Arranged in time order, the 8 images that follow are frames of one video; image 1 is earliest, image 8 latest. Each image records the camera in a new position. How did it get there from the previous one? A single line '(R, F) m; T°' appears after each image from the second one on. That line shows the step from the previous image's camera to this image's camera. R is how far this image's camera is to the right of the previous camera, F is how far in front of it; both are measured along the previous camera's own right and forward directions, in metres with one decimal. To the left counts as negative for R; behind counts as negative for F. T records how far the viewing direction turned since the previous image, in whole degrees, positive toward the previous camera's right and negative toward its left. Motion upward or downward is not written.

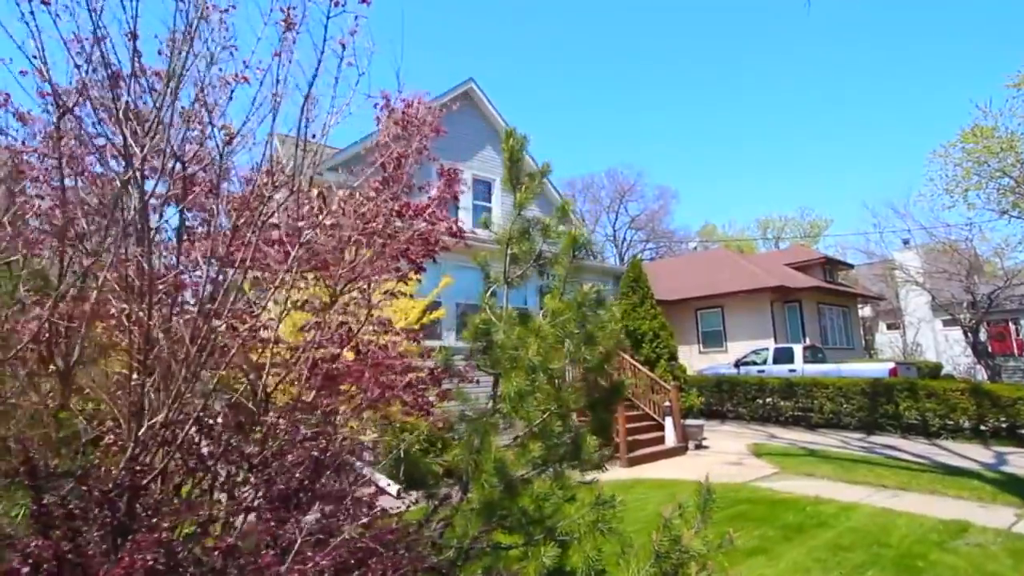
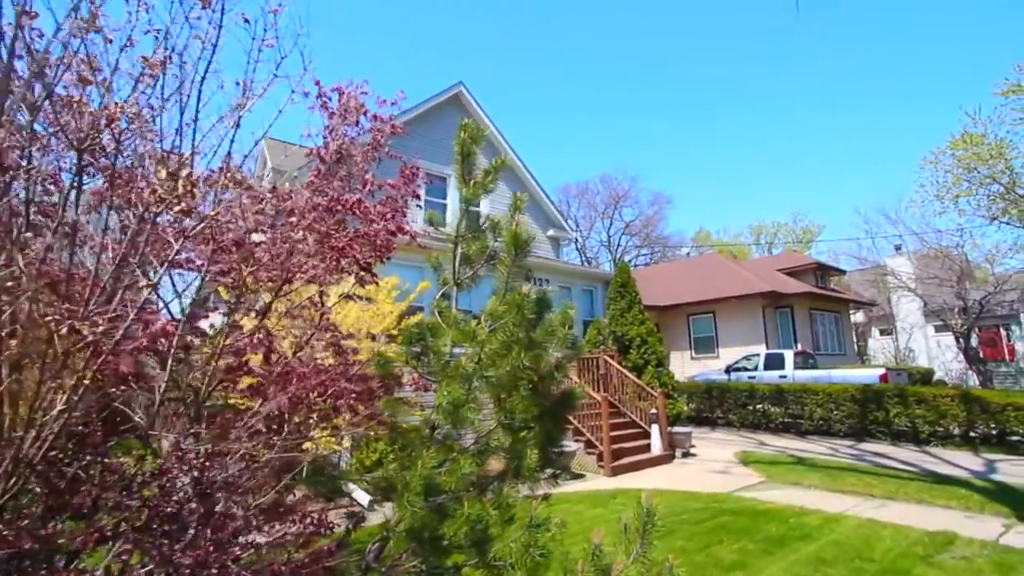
(+0.2, +0.2) m; 0°
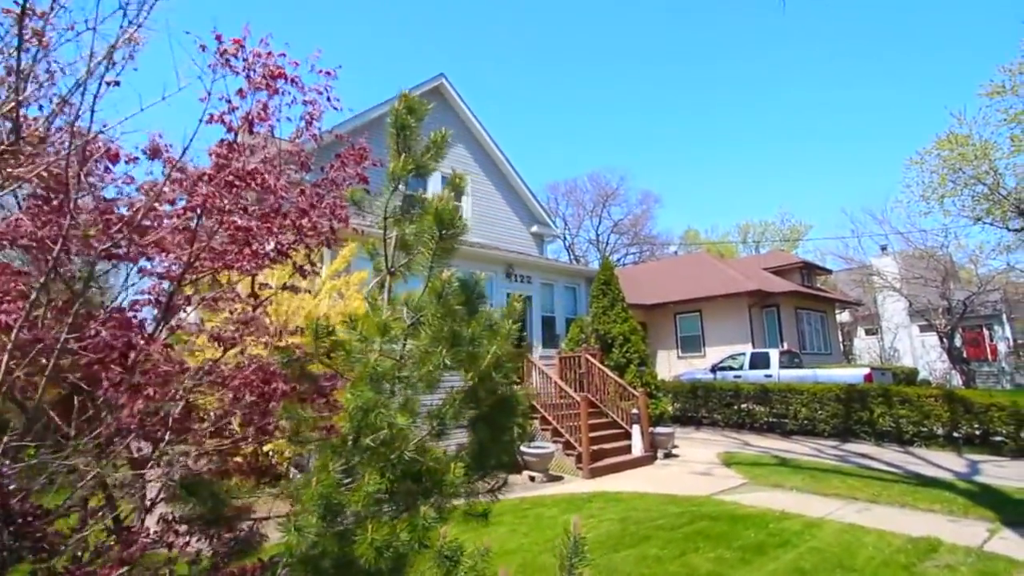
(+0.2, +0.3) m; +1°
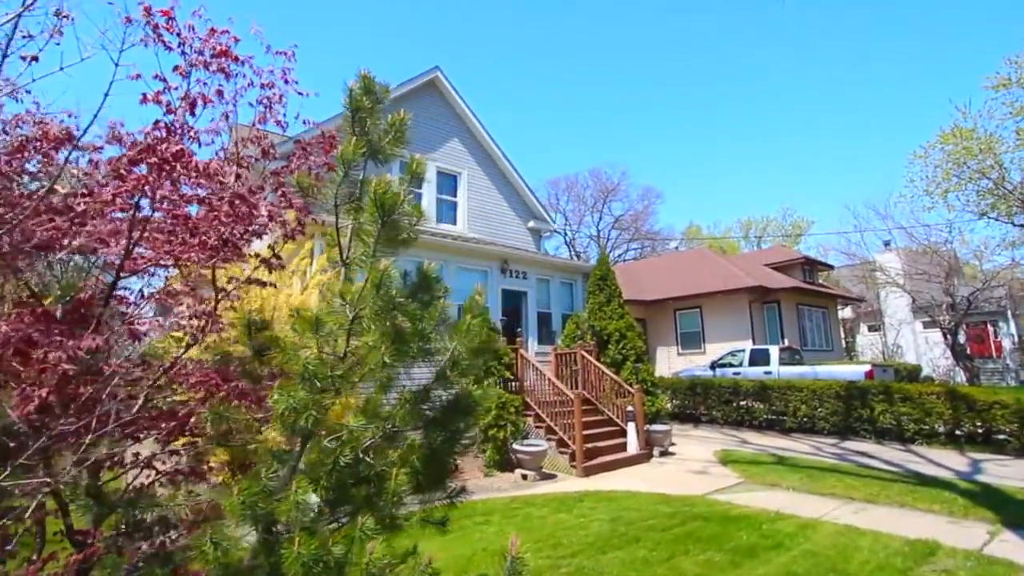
(+0.2, +0.2) m; 0°
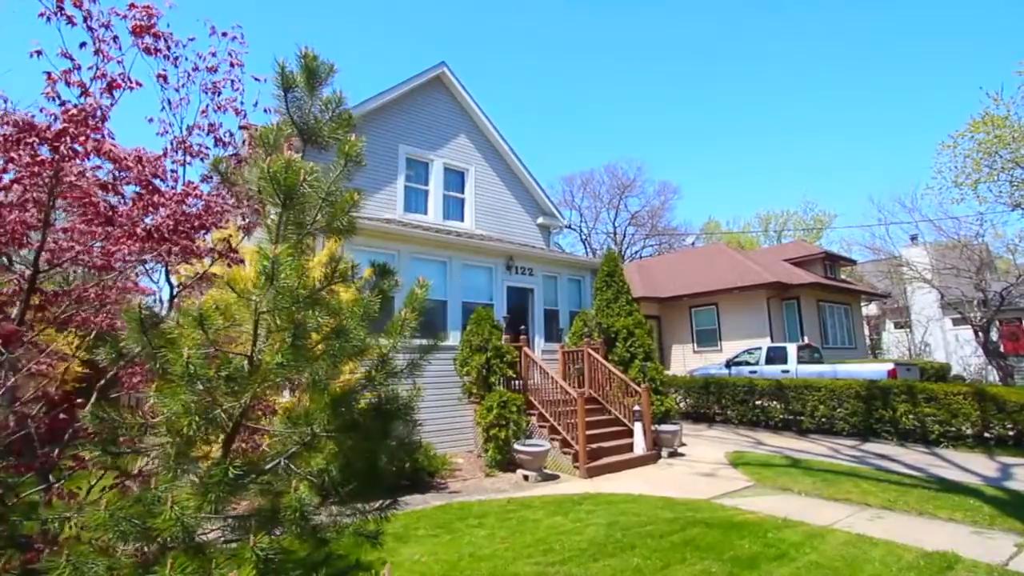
(+0.3, +0.3) m; -2°
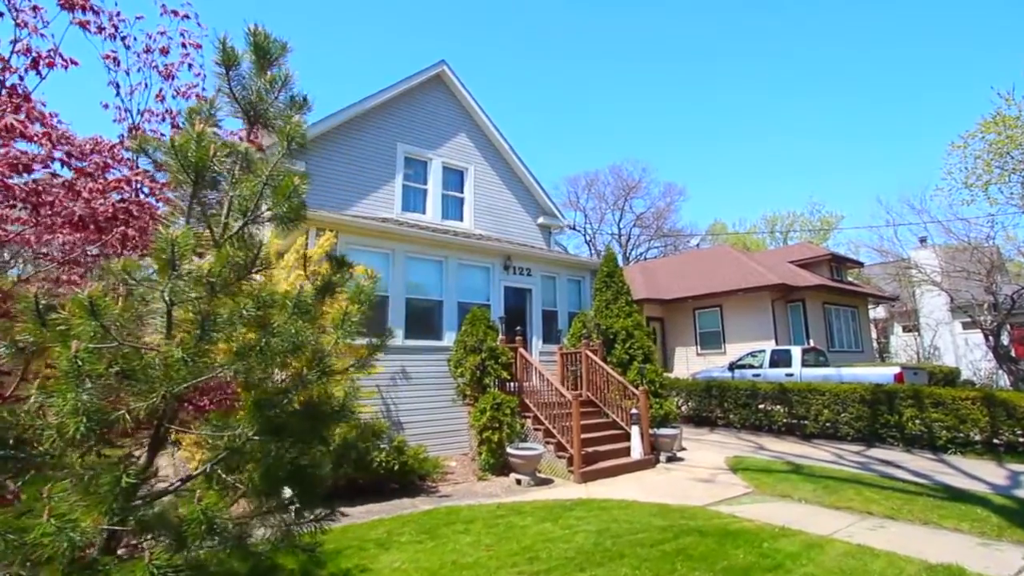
(+0.2, +0.2) m; -1°
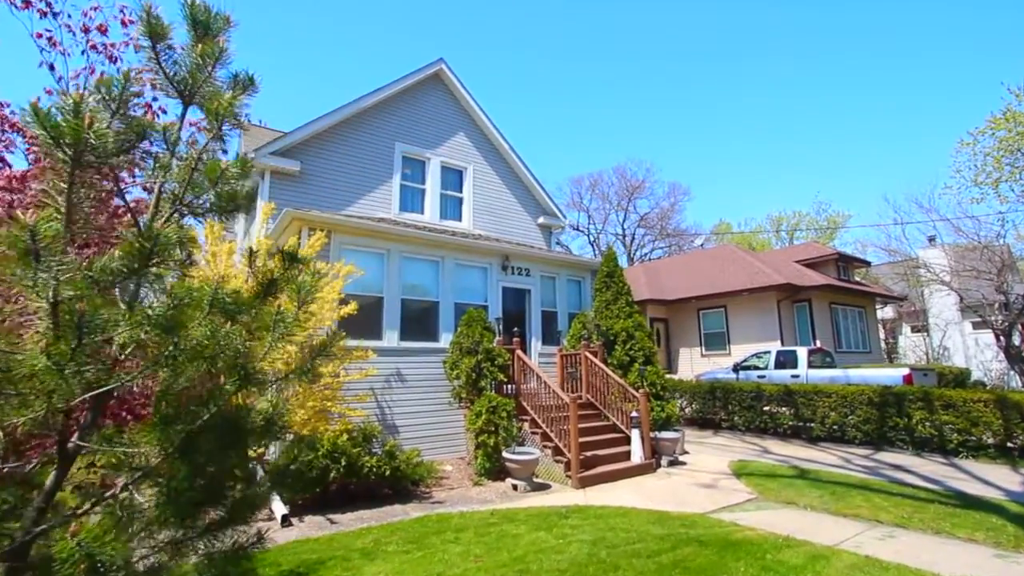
(+0.2, +0.2) m; -1°
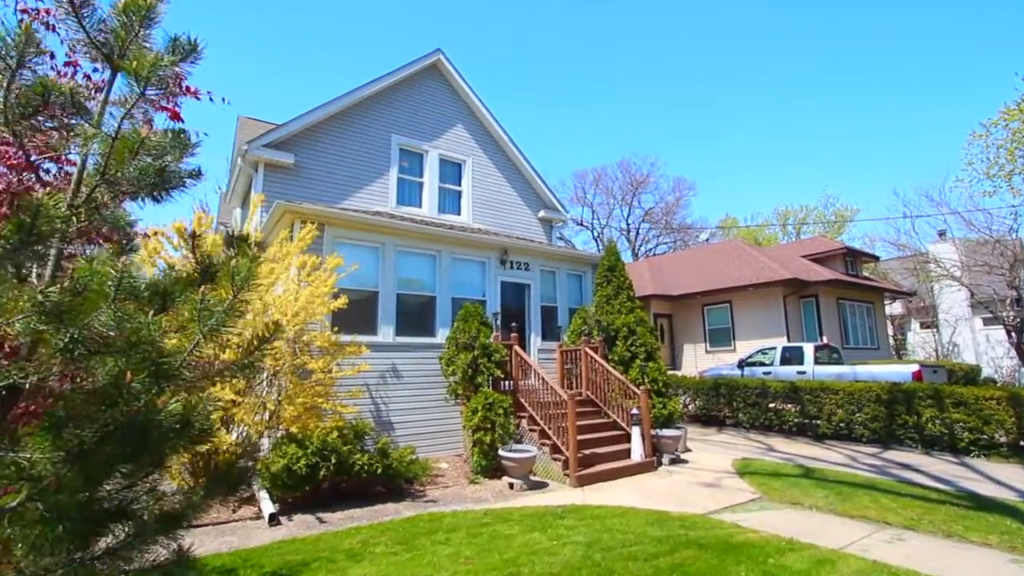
(+0.1, +0.2) m; -1°
